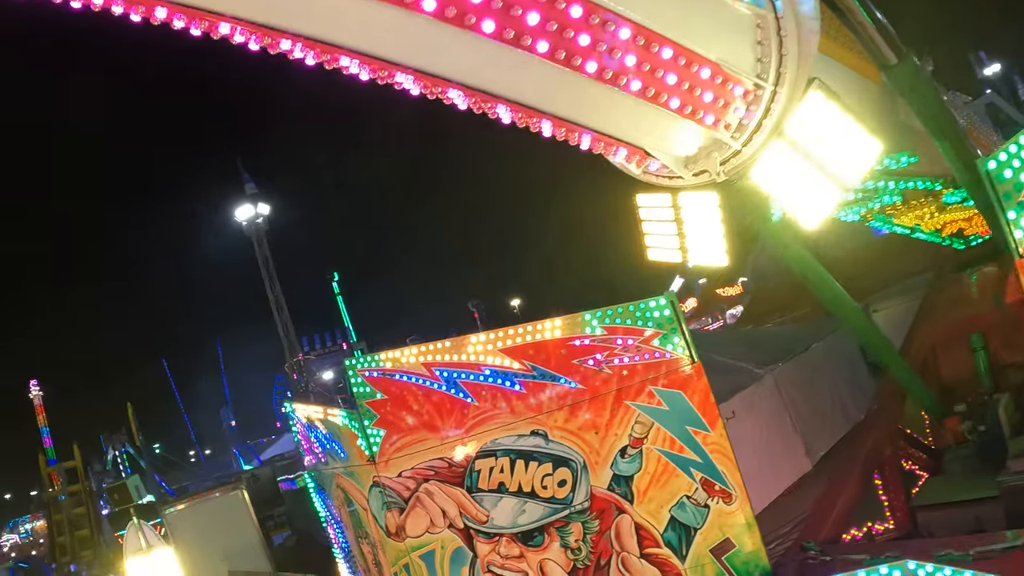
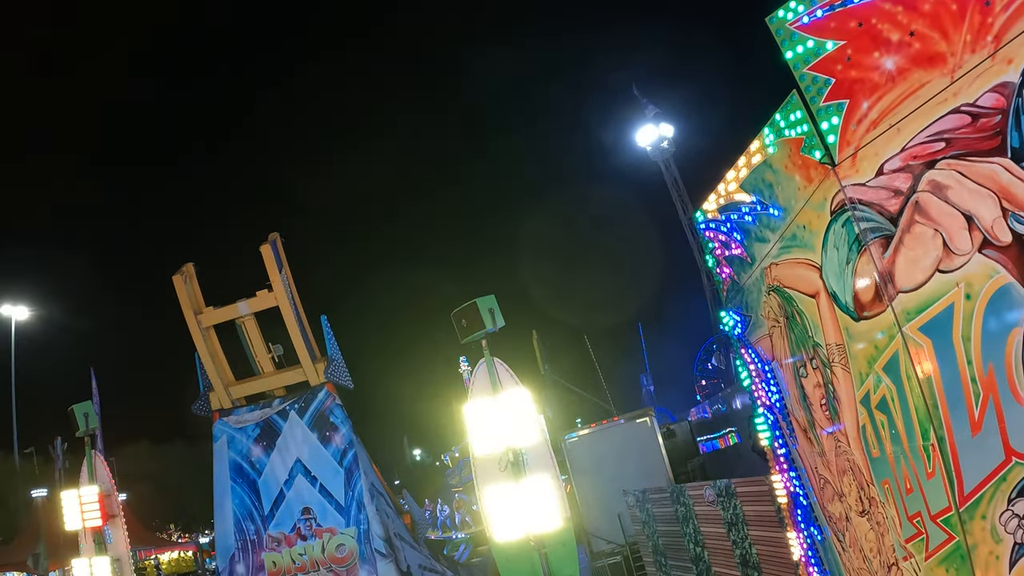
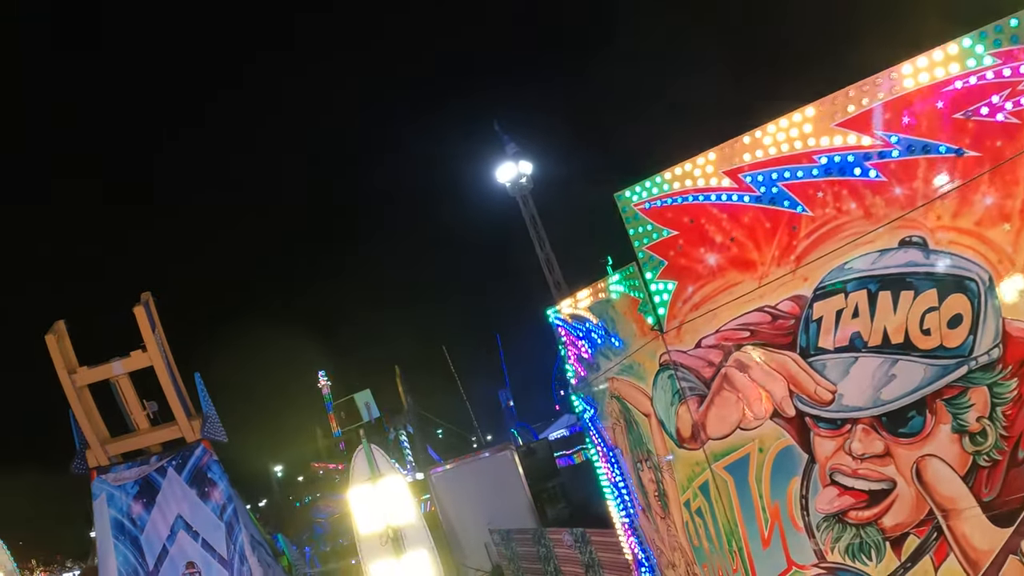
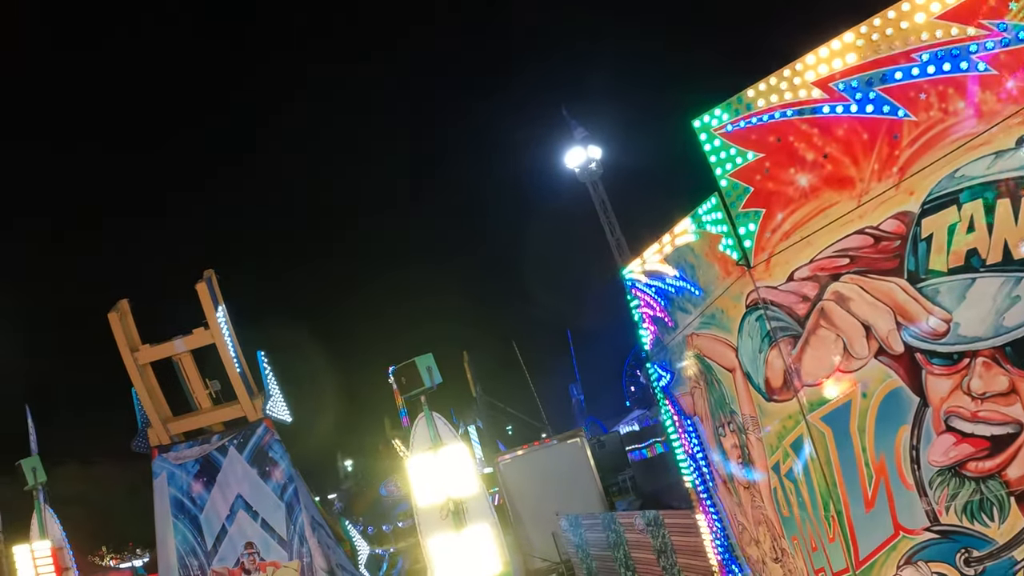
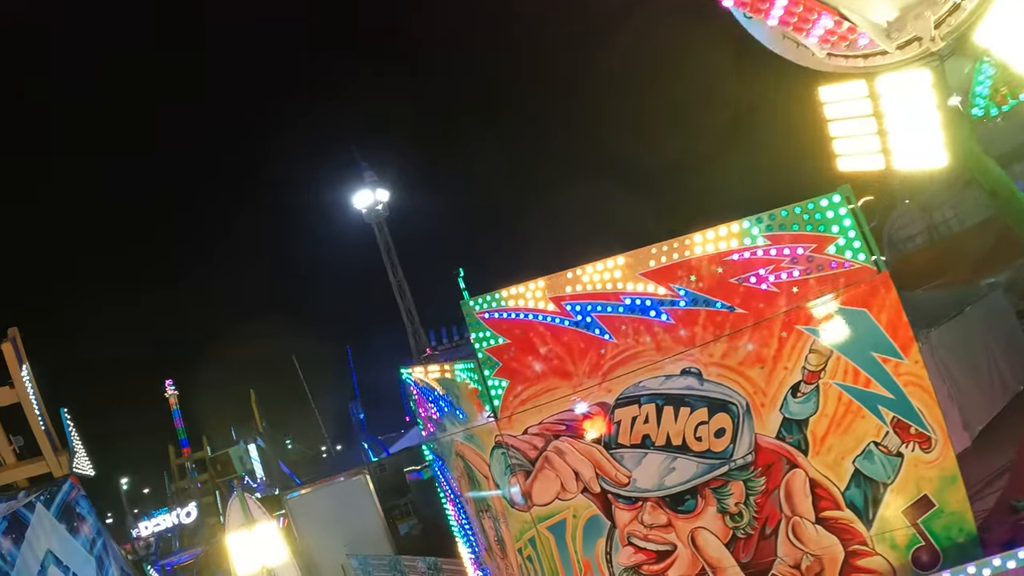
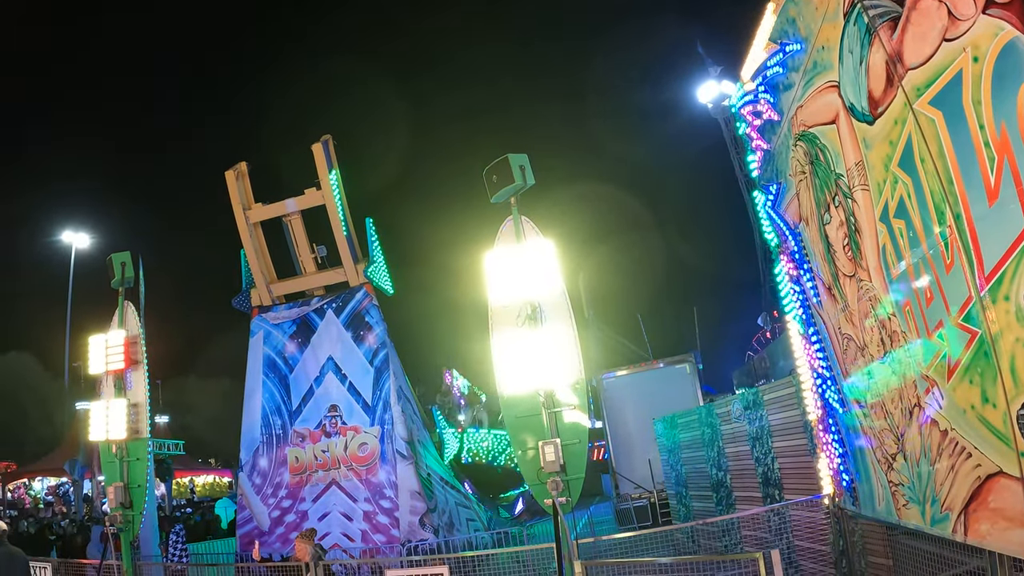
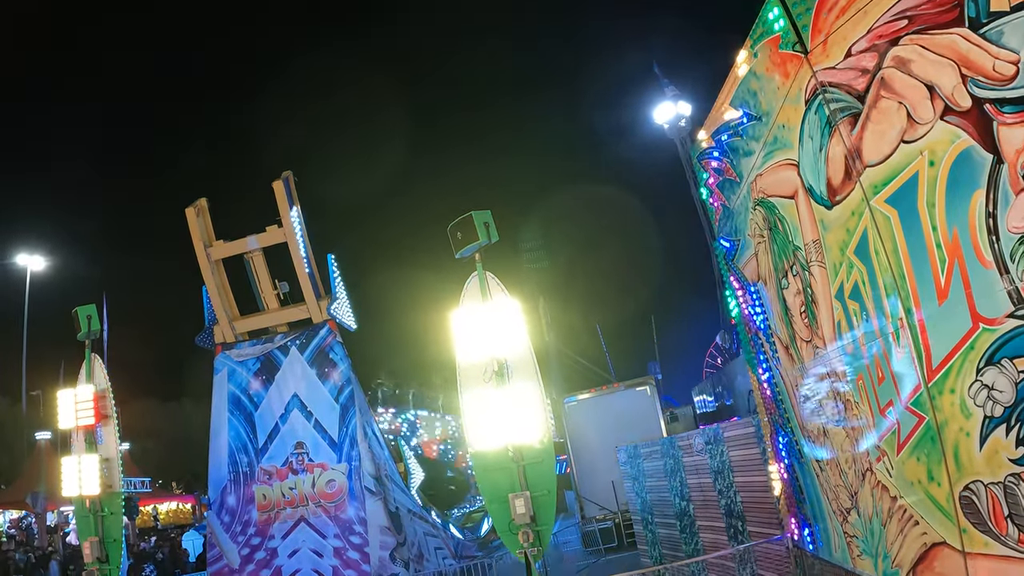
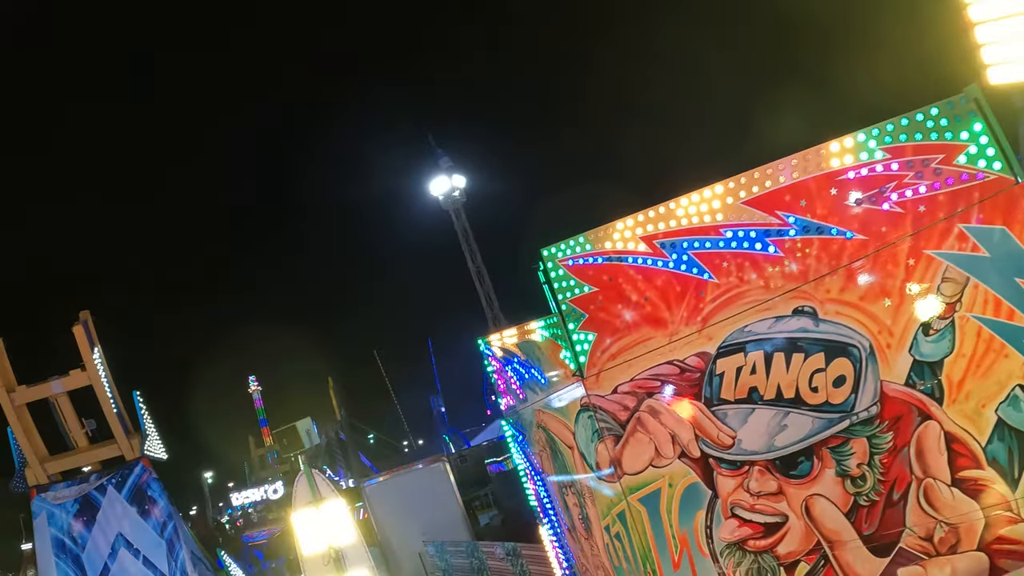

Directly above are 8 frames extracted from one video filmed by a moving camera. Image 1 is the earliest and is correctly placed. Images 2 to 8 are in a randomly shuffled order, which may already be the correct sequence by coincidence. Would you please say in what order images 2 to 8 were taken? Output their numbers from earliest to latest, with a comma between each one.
5, 8, 3, 4, 2, 7, 6
